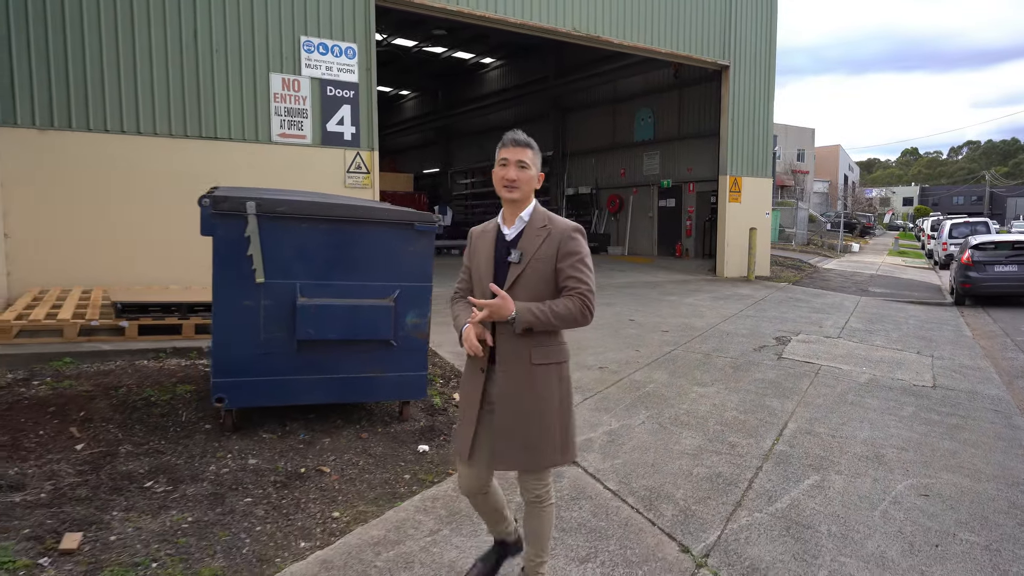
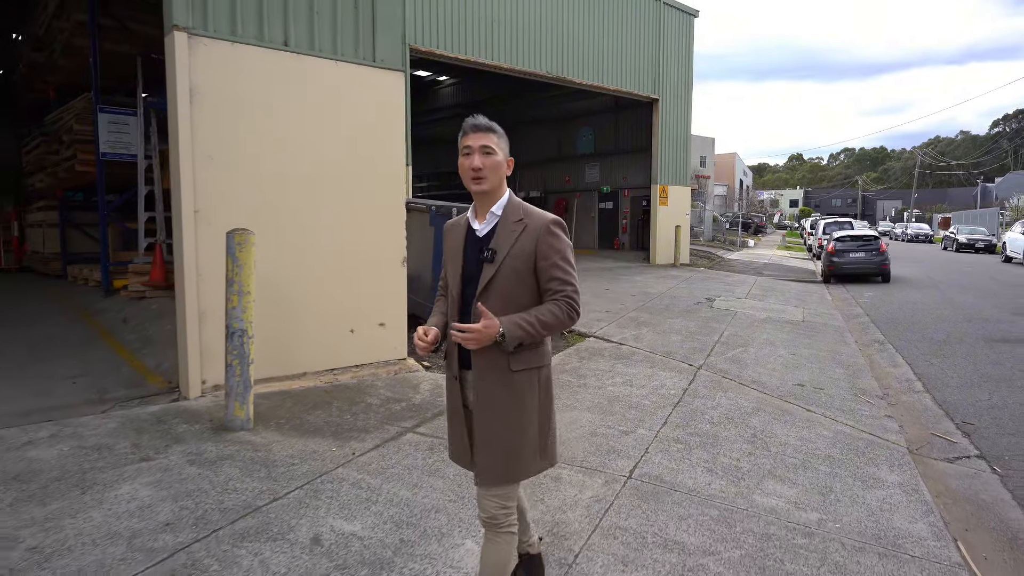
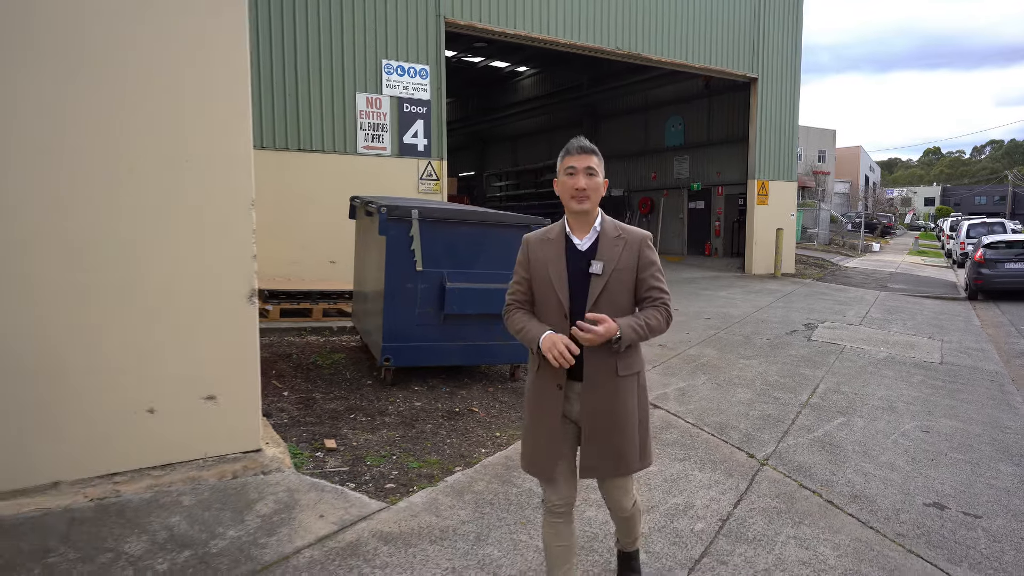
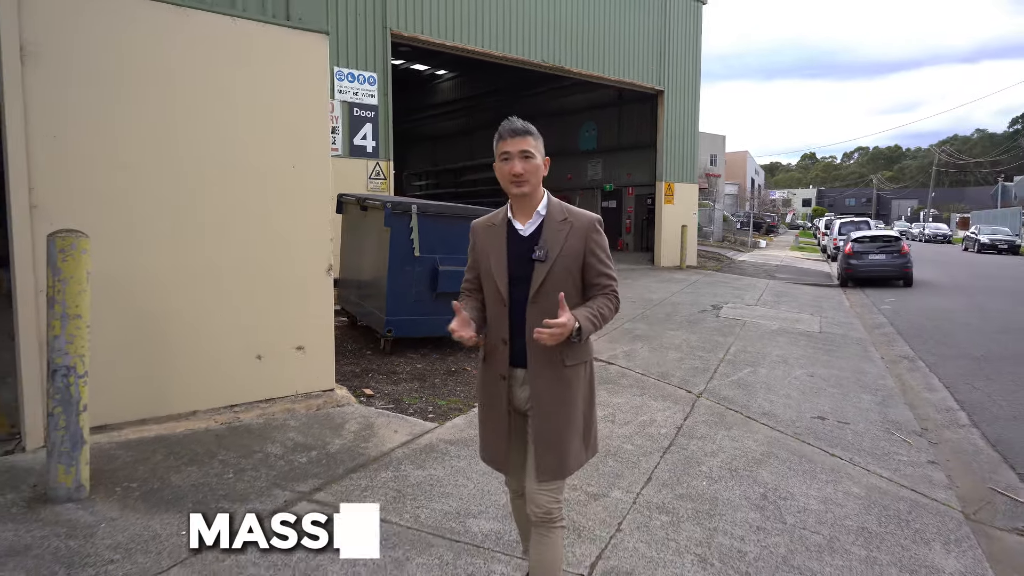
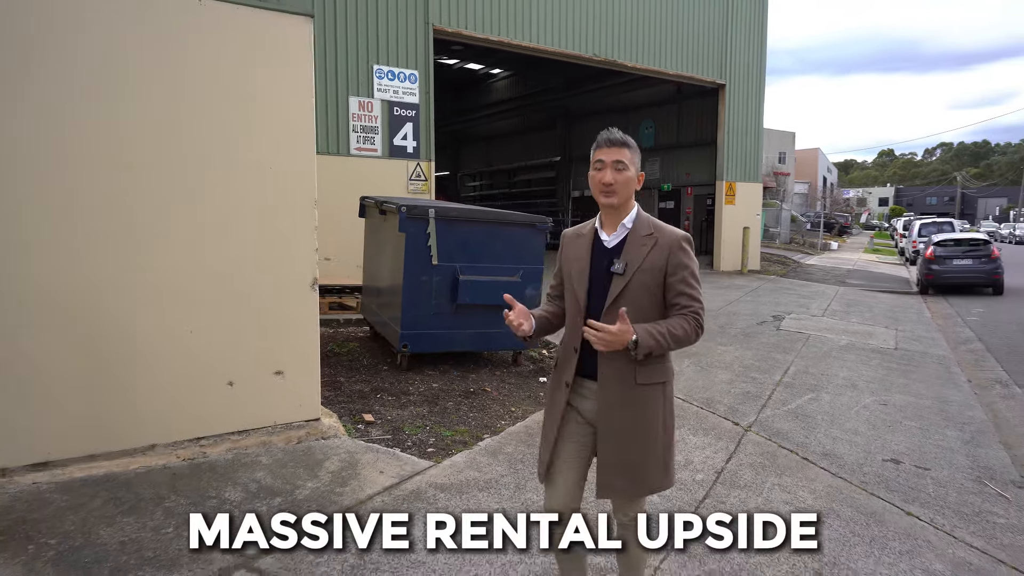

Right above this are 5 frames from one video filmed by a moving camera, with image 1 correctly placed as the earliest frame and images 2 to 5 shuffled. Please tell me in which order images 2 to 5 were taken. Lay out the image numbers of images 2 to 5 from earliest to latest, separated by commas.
3, 5, 4, 2
